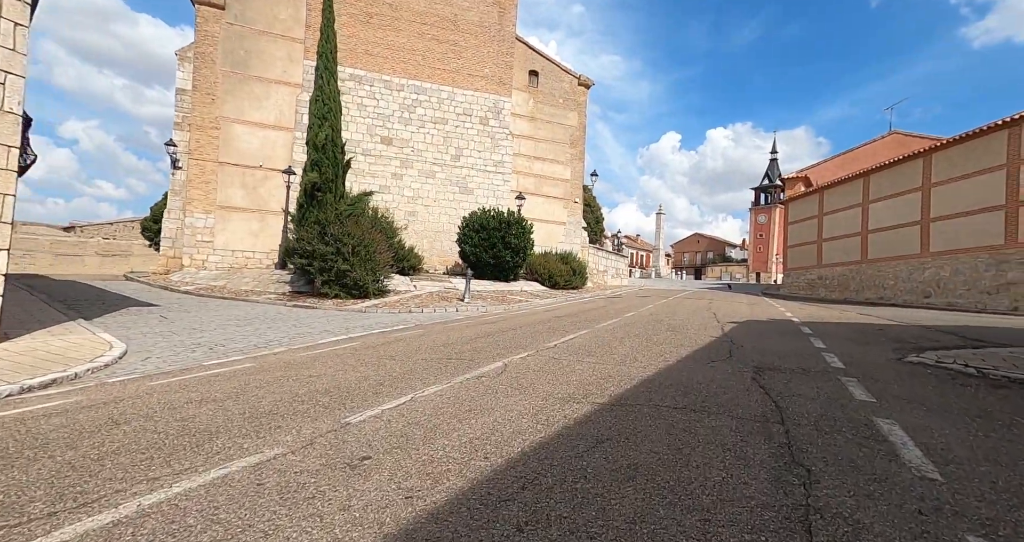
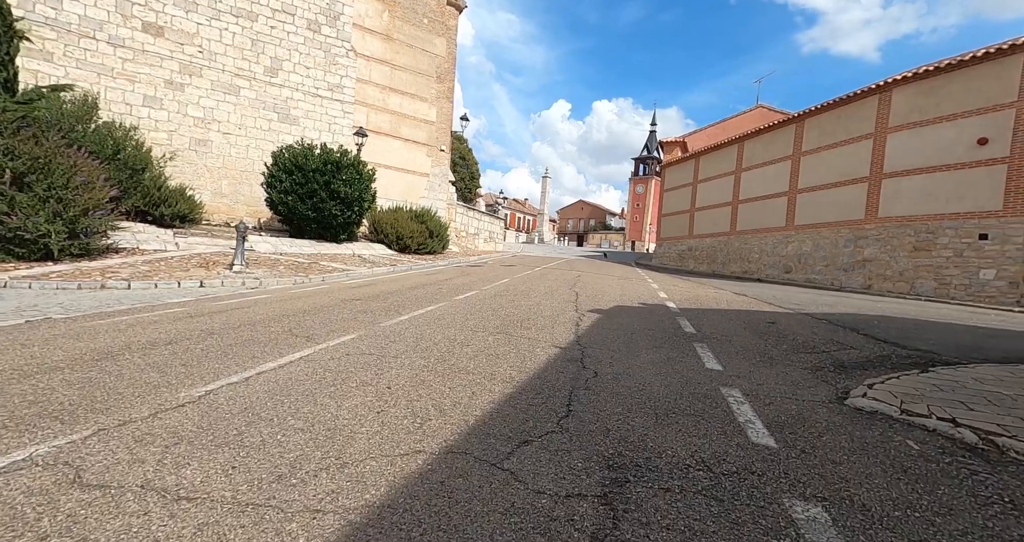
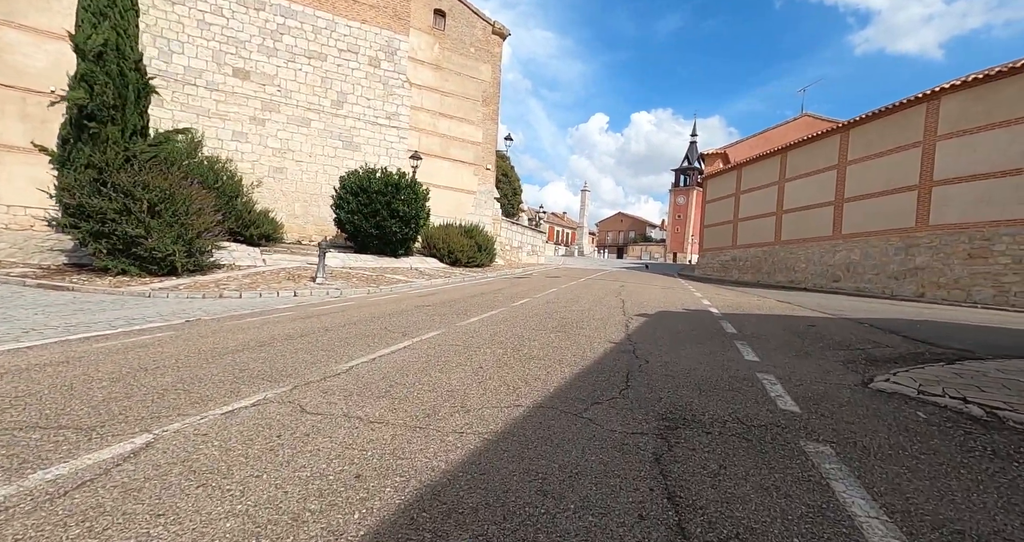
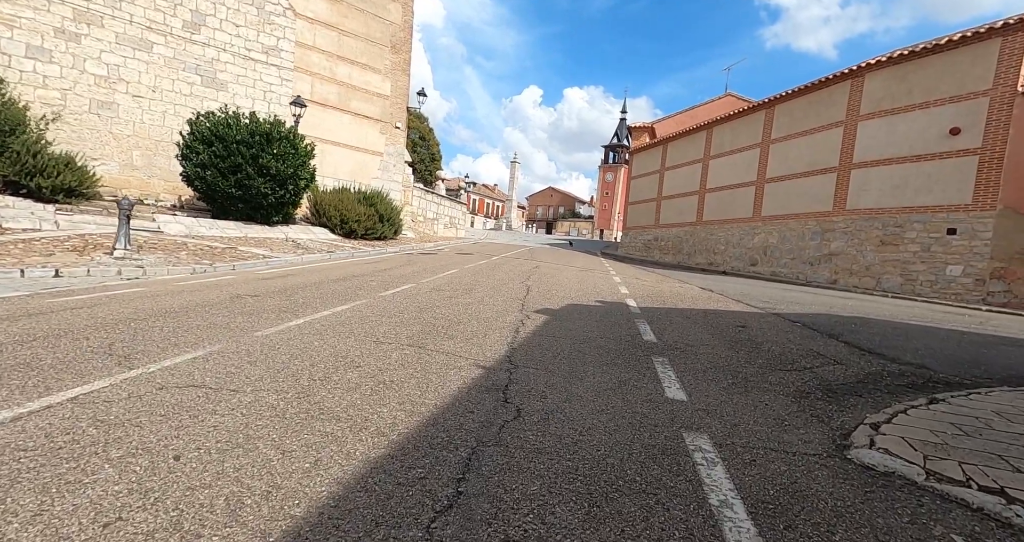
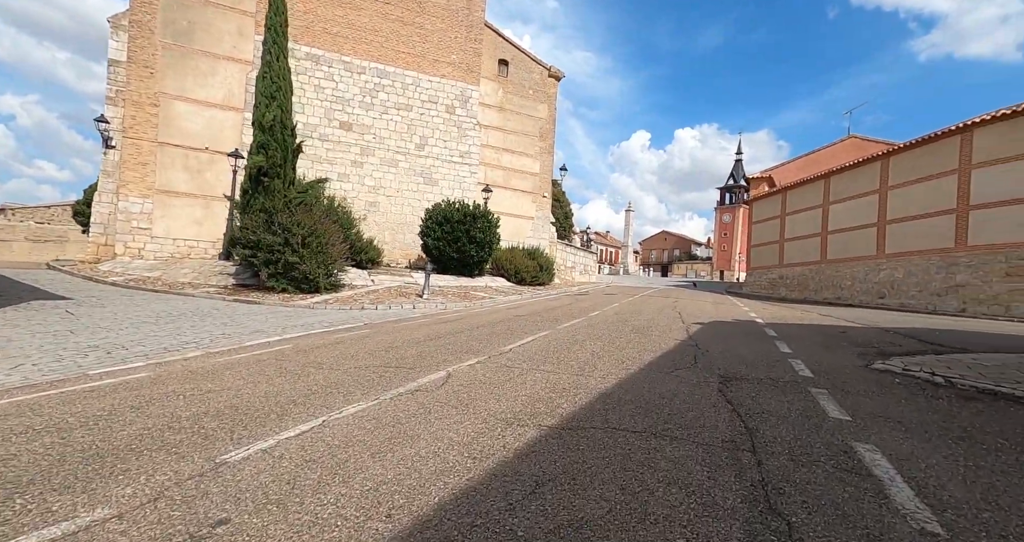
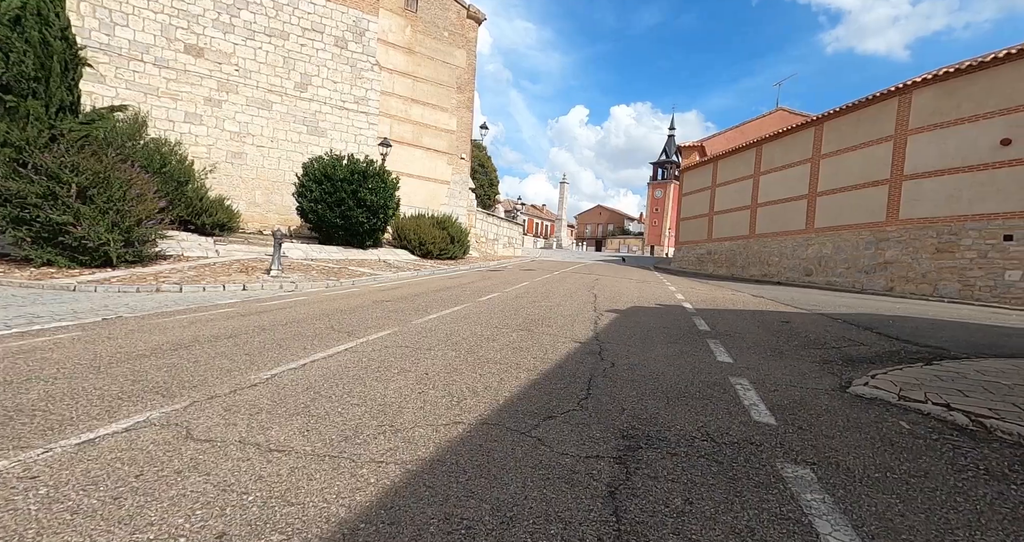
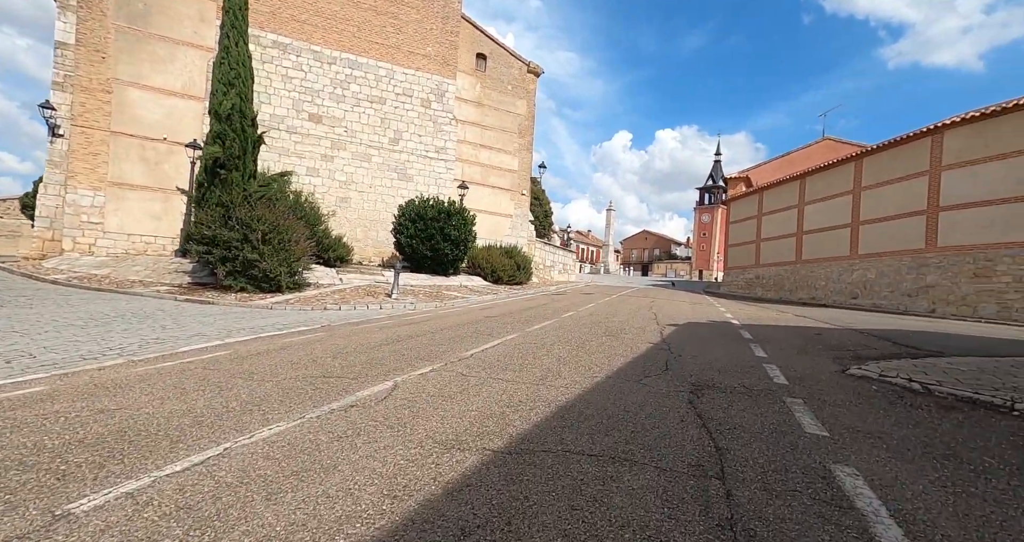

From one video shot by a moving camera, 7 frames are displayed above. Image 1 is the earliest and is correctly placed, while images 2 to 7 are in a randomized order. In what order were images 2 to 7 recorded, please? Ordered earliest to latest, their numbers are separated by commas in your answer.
5, 7, 3, 6, 2, 4
